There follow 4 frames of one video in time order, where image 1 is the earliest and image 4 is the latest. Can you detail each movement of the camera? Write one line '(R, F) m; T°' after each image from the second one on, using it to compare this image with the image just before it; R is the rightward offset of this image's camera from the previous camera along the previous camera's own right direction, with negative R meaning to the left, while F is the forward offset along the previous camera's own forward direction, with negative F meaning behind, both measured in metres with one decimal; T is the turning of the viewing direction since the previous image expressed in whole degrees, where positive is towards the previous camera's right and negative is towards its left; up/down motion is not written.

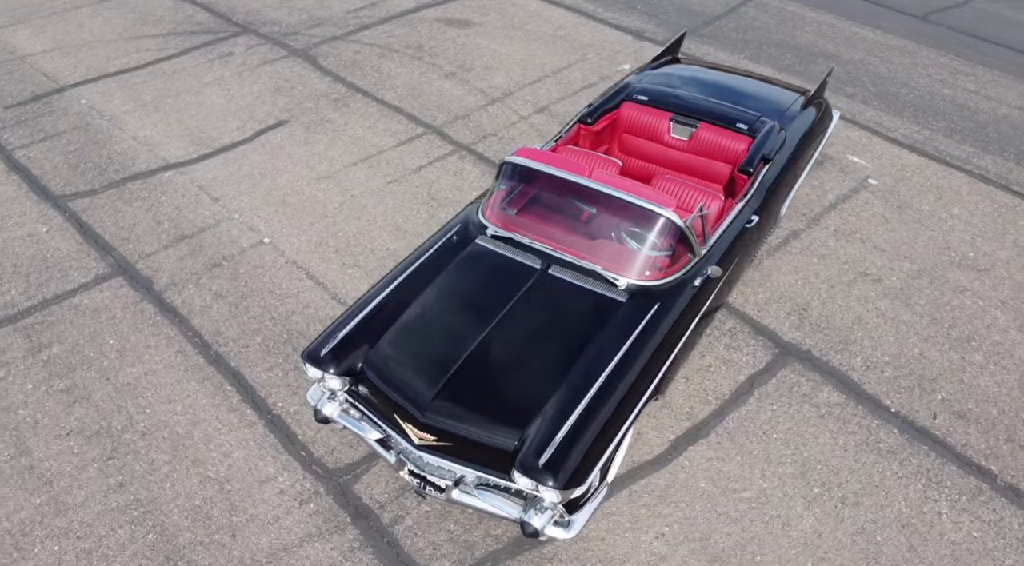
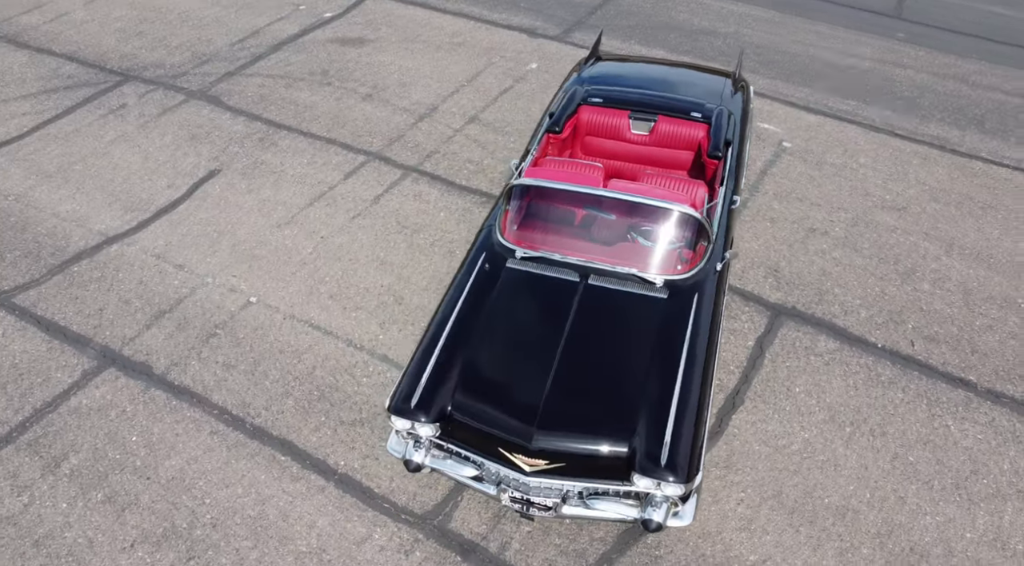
(-1.3, -0.1) m; +11°
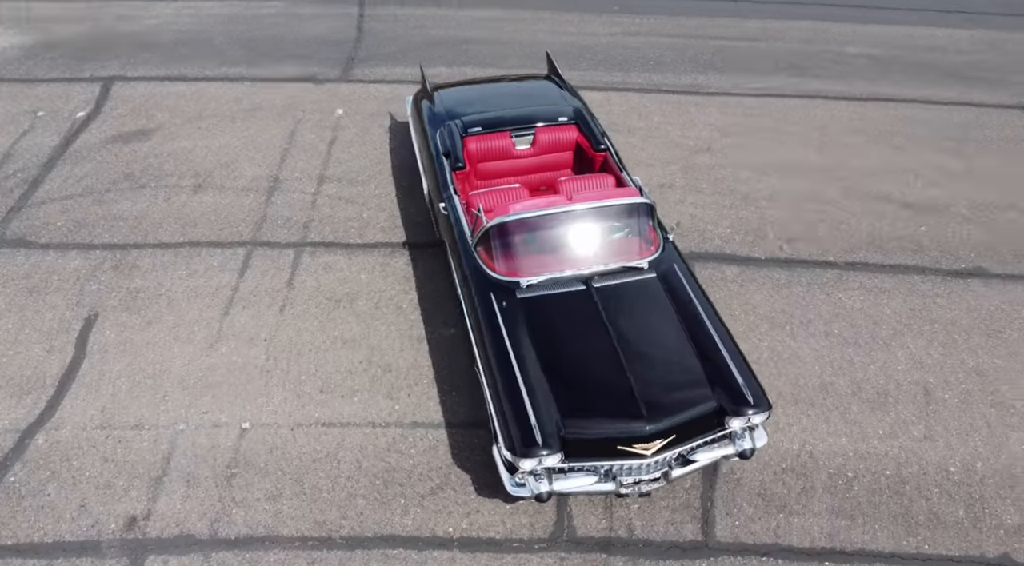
(-2.2, 0.0) m; +22°
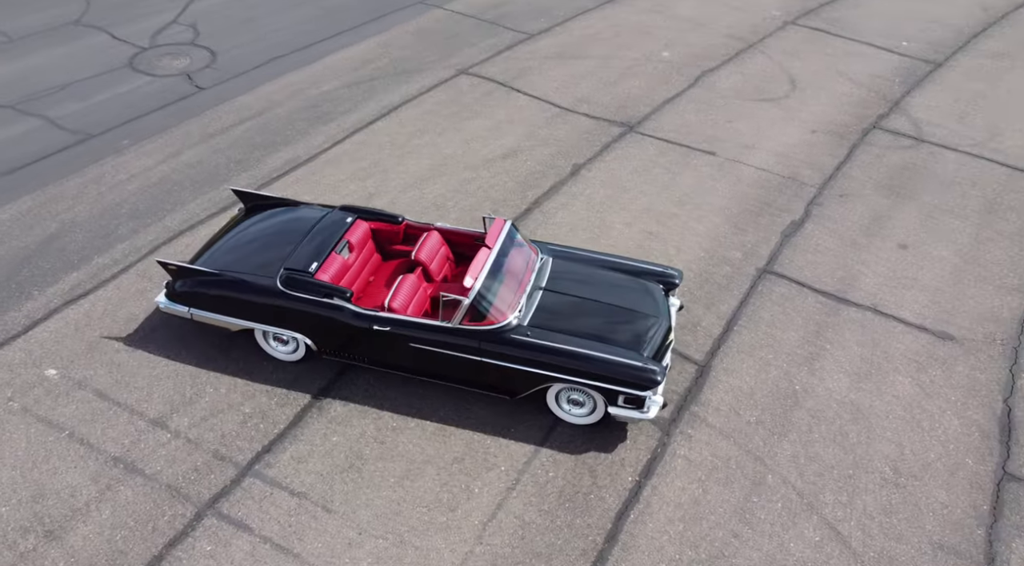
(-4.8, +0.7) m; +45°
